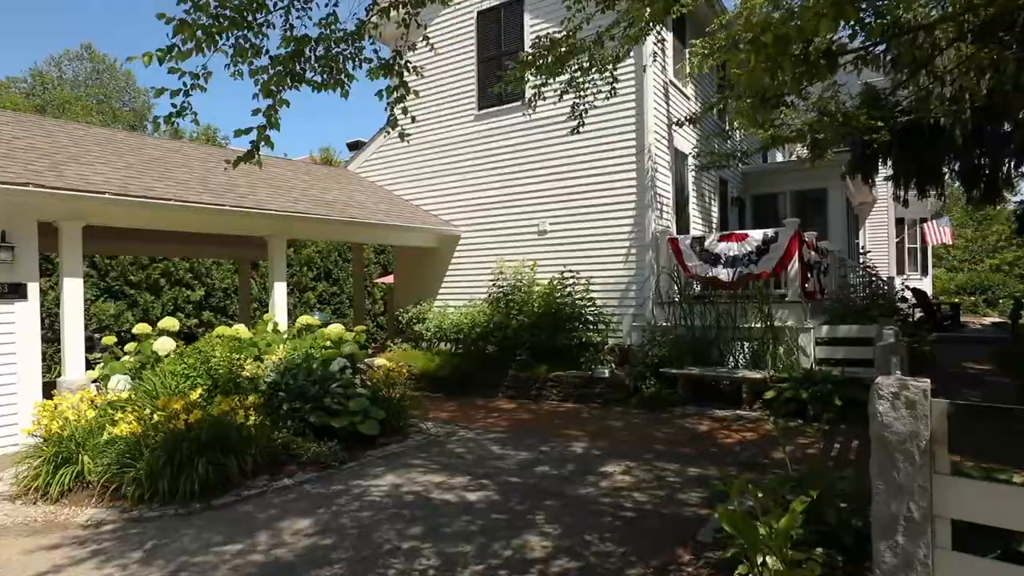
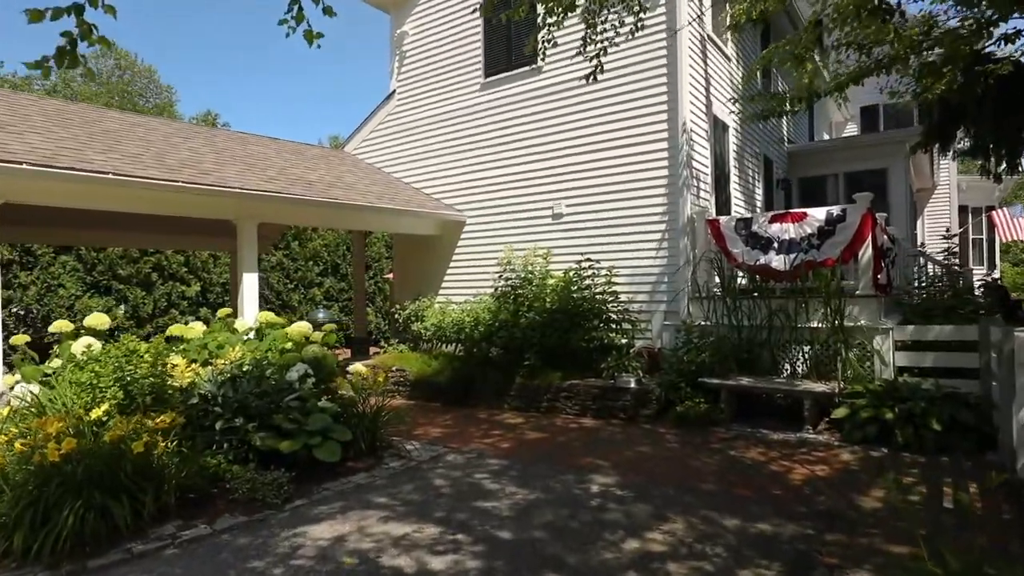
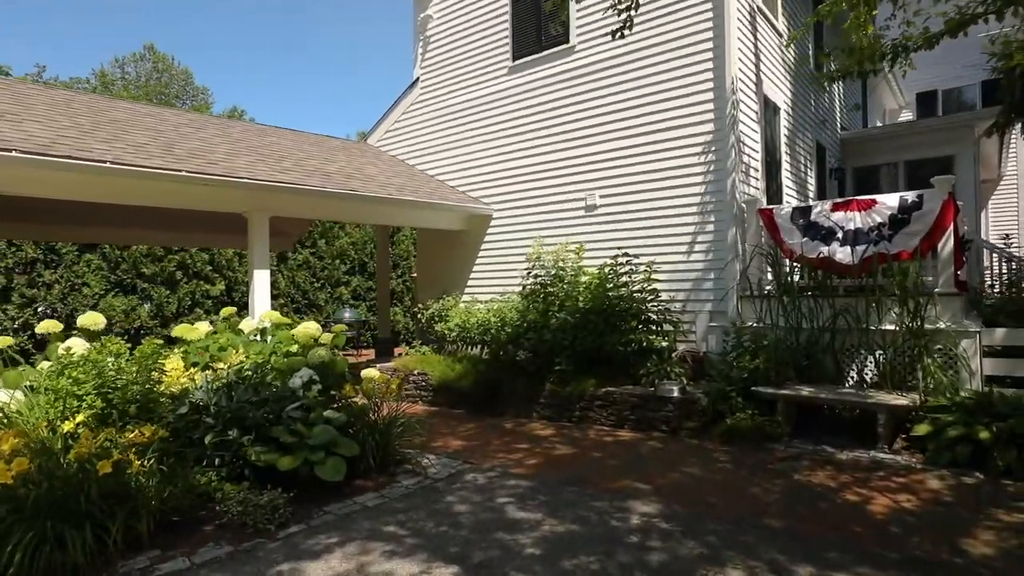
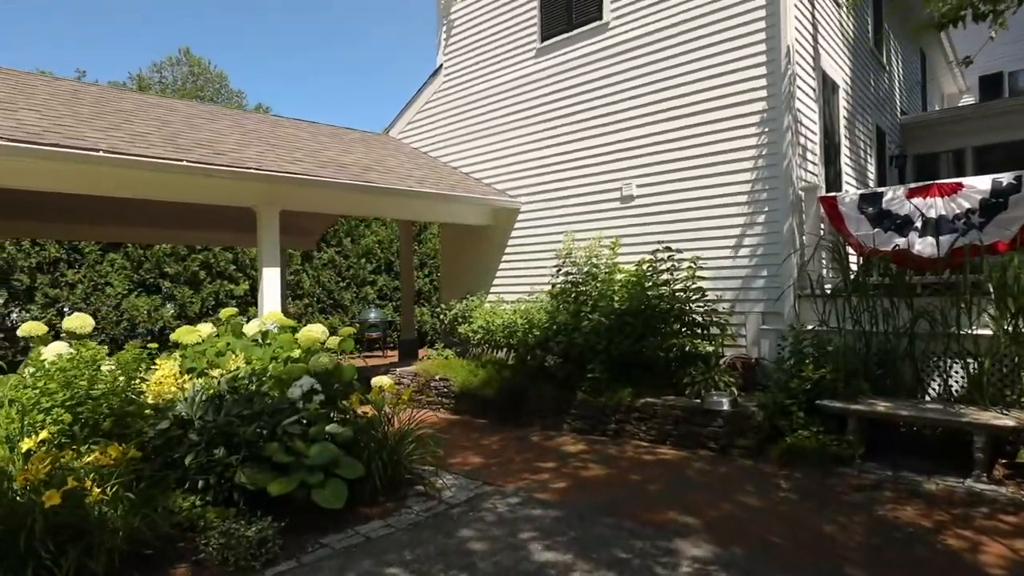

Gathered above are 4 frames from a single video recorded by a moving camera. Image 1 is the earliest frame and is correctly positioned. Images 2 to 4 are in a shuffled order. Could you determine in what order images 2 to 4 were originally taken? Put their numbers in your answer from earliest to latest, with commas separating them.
2, 3, 4
